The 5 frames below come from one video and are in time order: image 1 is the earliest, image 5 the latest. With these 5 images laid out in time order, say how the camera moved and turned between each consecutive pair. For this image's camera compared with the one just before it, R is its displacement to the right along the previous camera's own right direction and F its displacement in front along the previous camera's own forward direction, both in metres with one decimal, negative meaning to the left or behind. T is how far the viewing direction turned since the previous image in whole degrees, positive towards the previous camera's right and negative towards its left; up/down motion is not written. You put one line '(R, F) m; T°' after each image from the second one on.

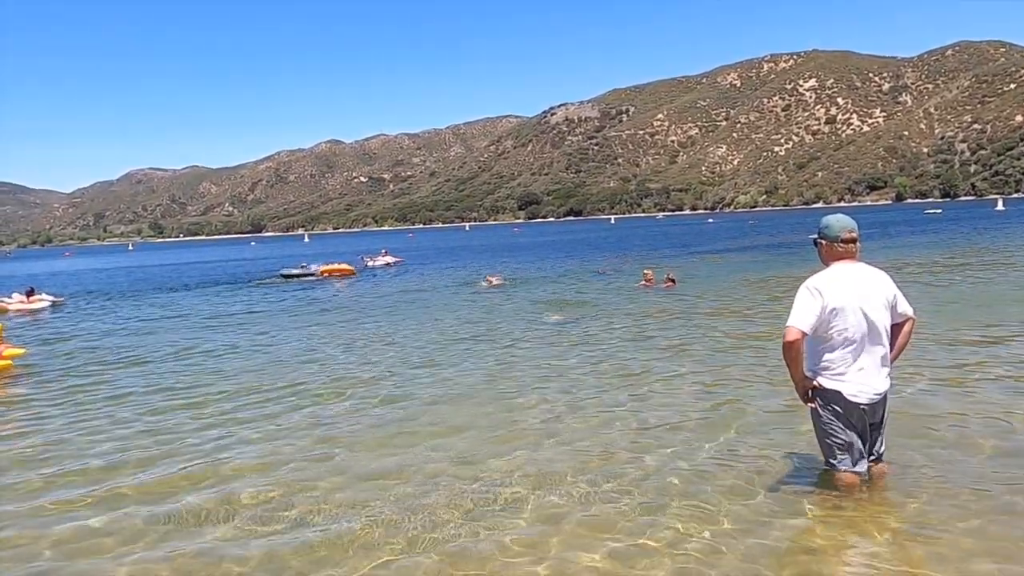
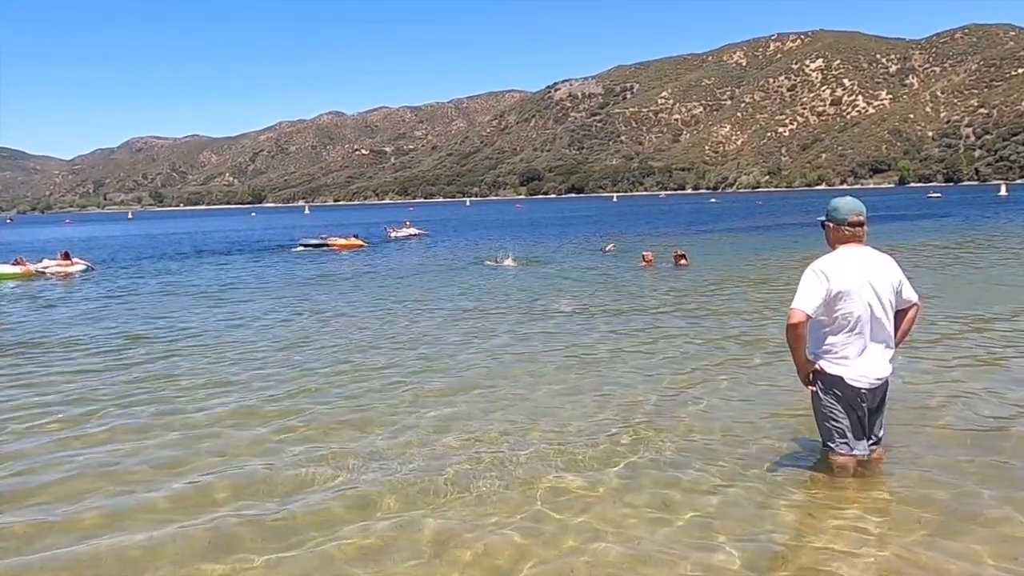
(-0.6, +1.8) m; 0°
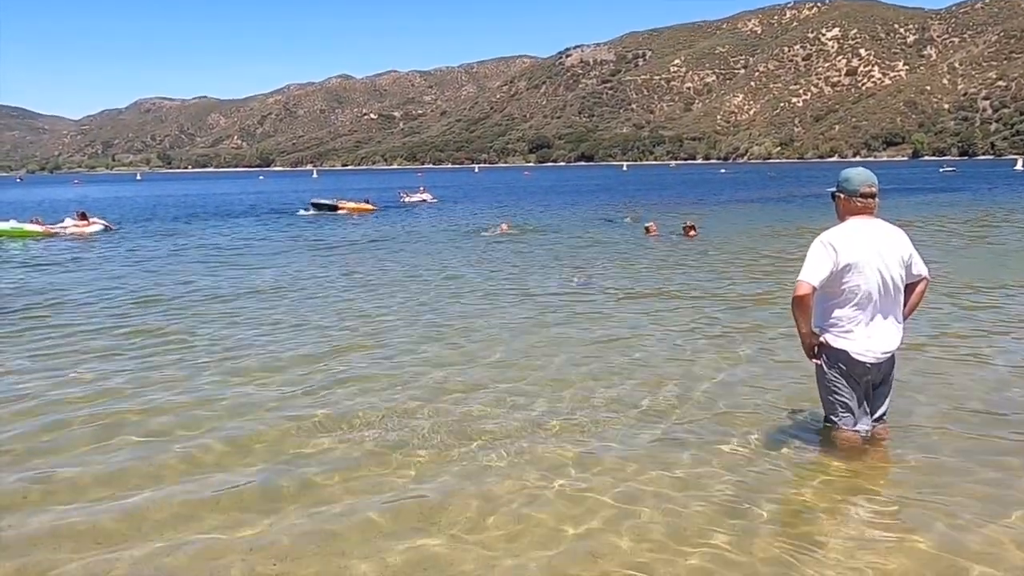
(-1.2, -1.5) m; 0°
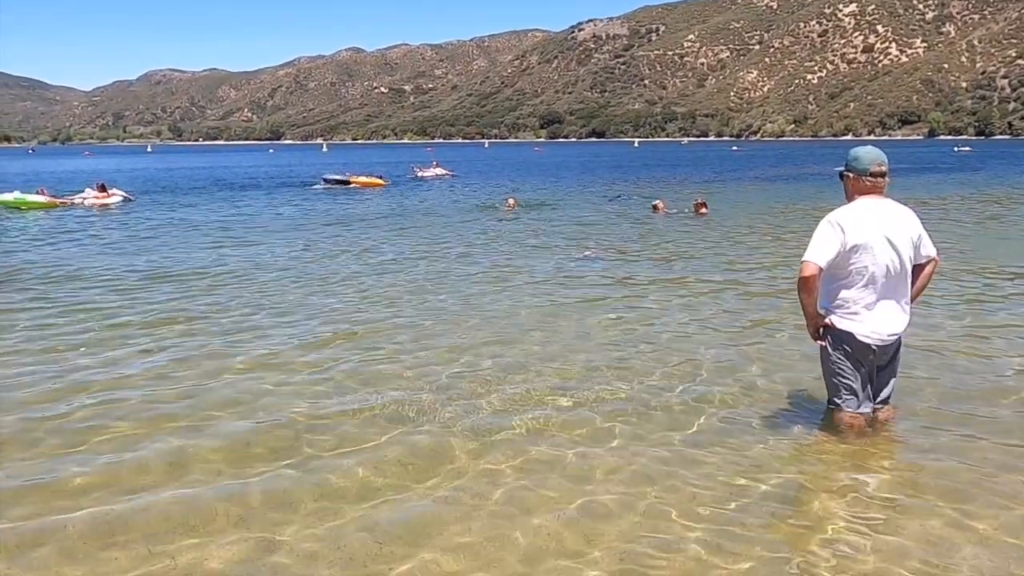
(-0.6, +0.1) m; -1°
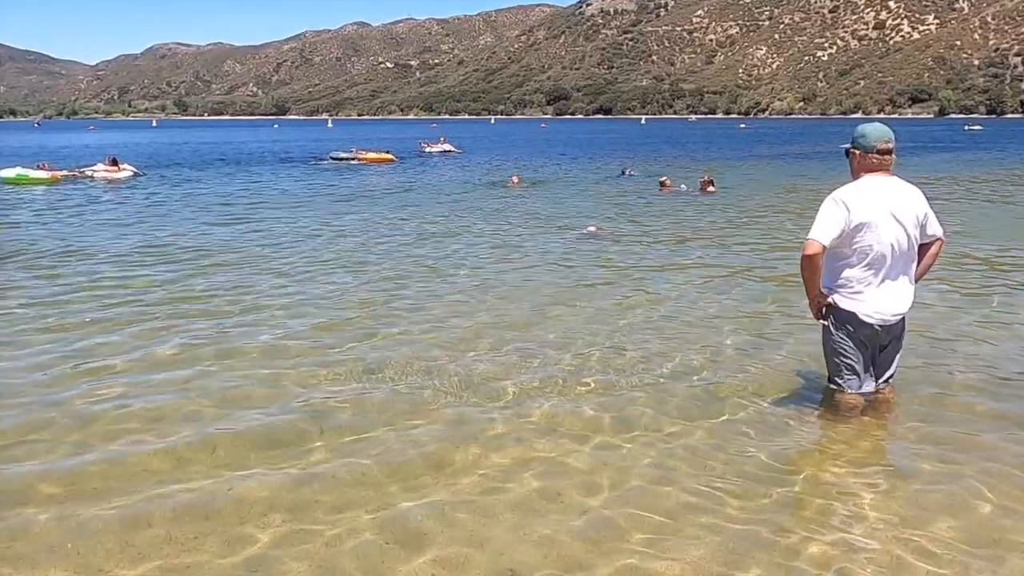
(0.0, 0.0) m; 0°
